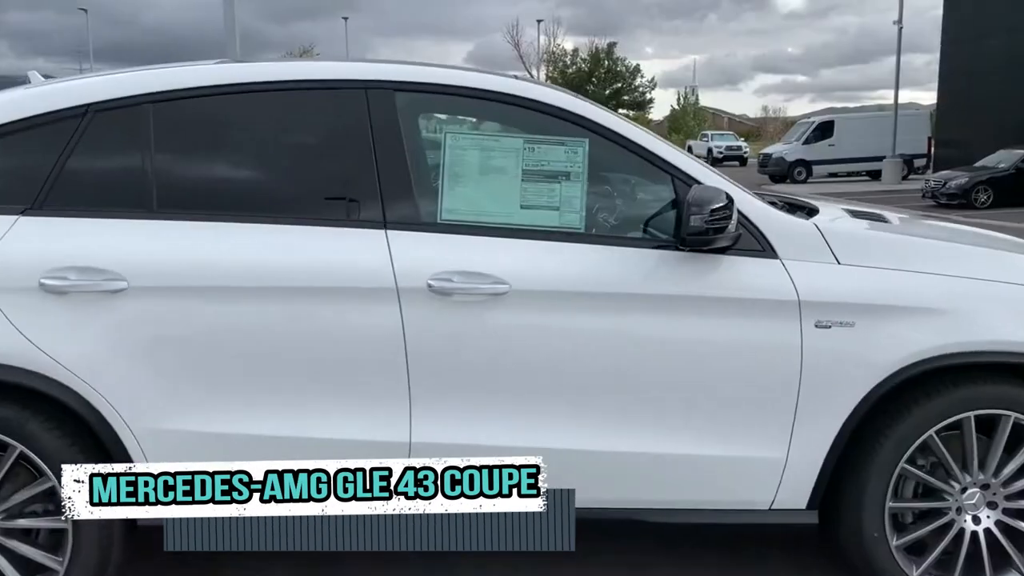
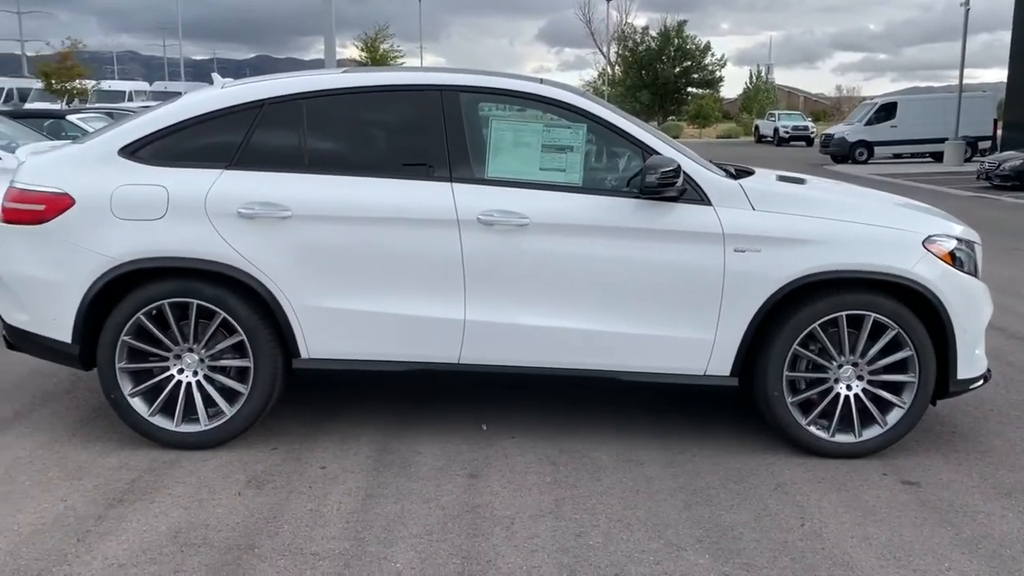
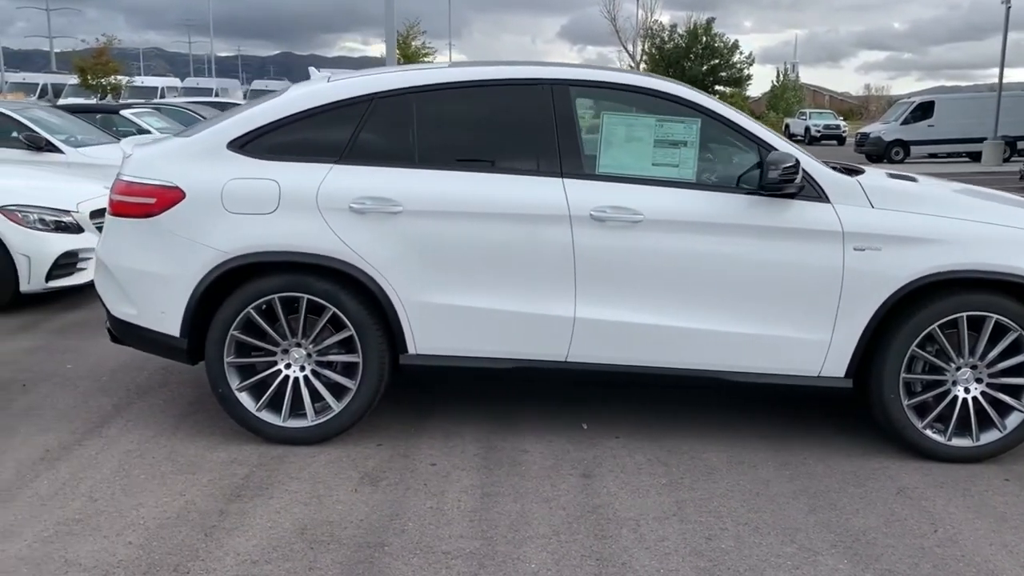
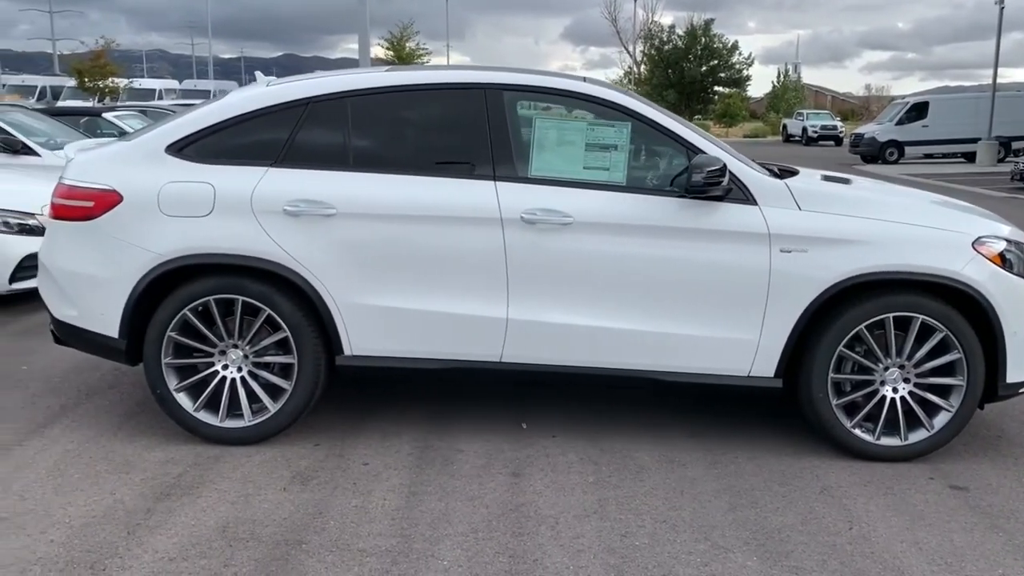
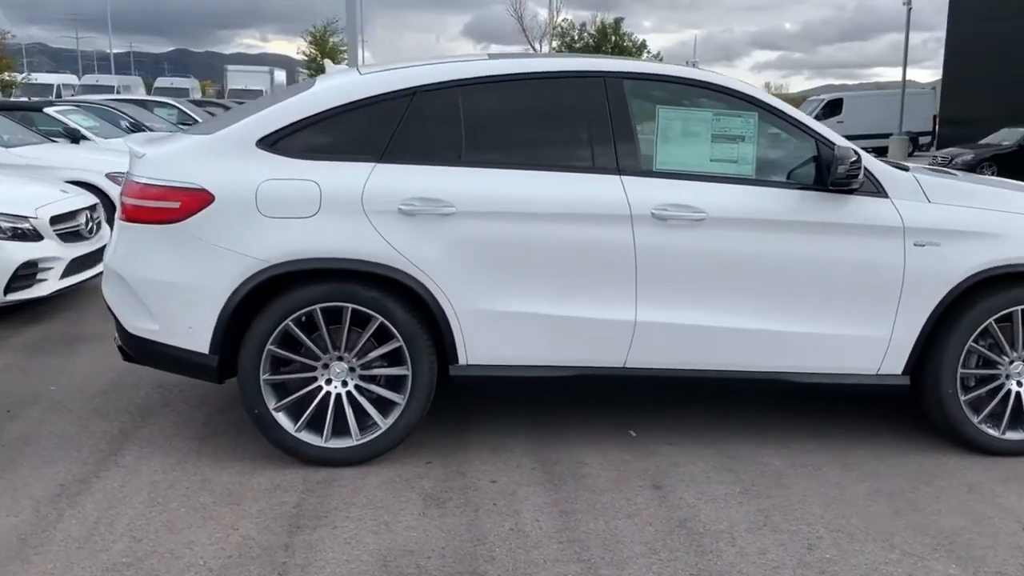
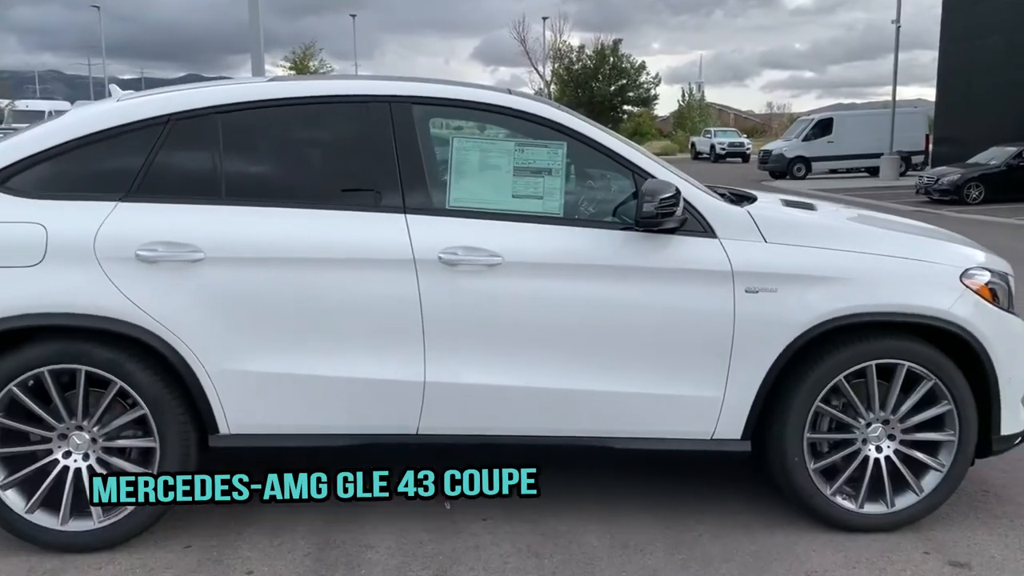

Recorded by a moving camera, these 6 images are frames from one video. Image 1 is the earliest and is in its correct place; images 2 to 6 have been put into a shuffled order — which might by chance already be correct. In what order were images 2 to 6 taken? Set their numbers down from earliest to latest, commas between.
6, 2, 4, 3, 5
